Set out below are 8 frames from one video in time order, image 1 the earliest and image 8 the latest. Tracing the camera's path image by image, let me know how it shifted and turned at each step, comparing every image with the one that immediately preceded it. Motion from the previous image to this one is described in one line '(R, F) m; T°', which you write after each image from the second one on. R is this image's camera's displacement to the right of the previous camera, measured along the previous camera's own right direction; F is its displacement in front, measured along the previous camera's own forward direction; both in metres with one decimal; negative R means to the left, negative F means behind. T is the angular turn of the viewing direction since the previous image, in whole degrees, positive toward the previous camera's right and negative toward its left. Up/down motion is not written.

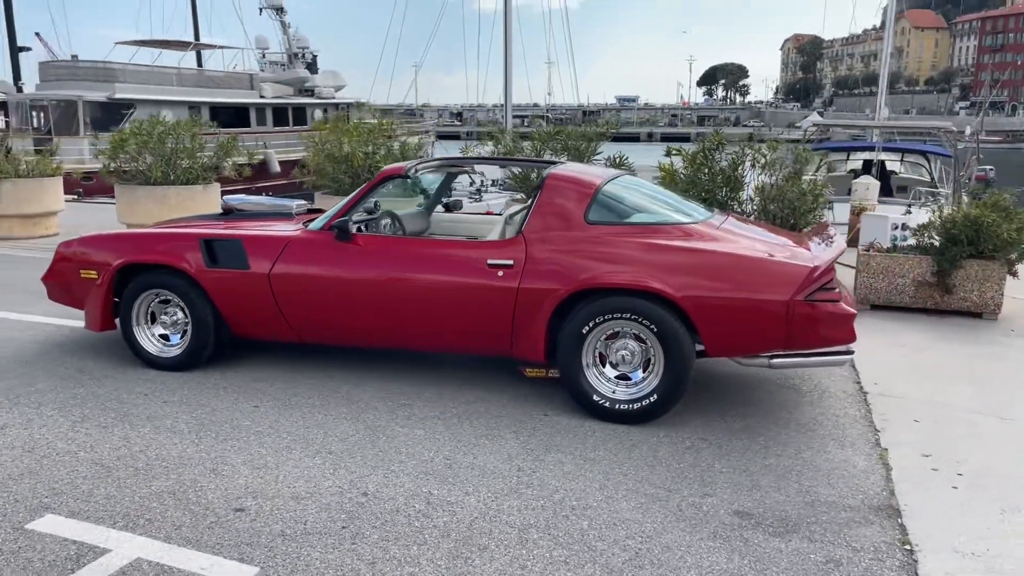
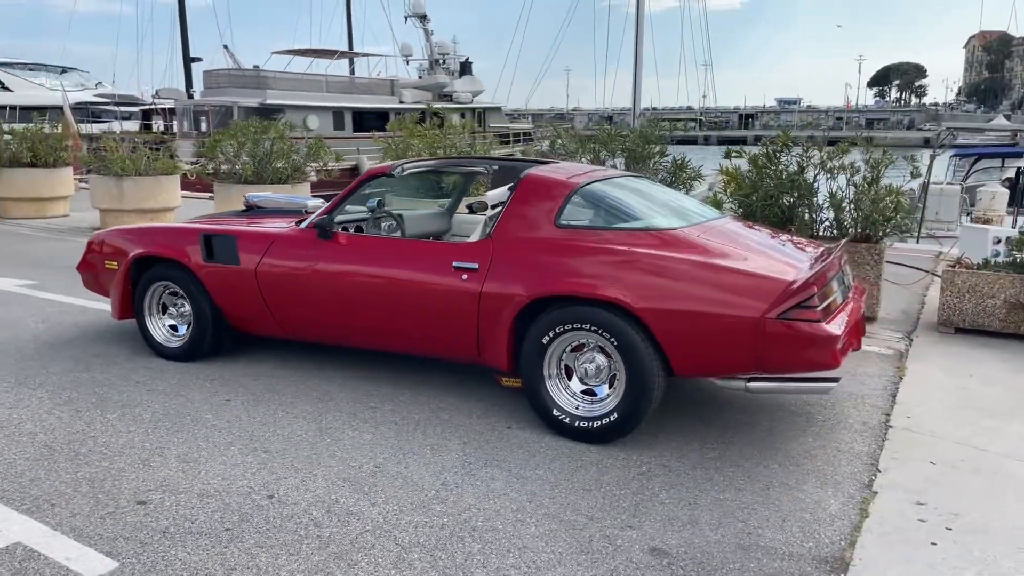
(+1.0, +0.3) m; -10°
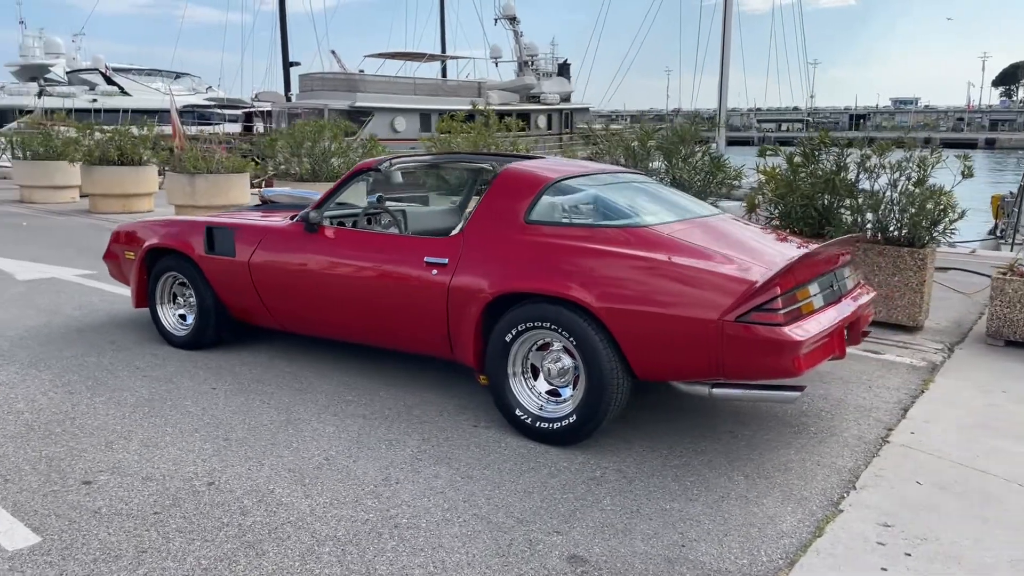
(+0.7, +0.1) m; -7°
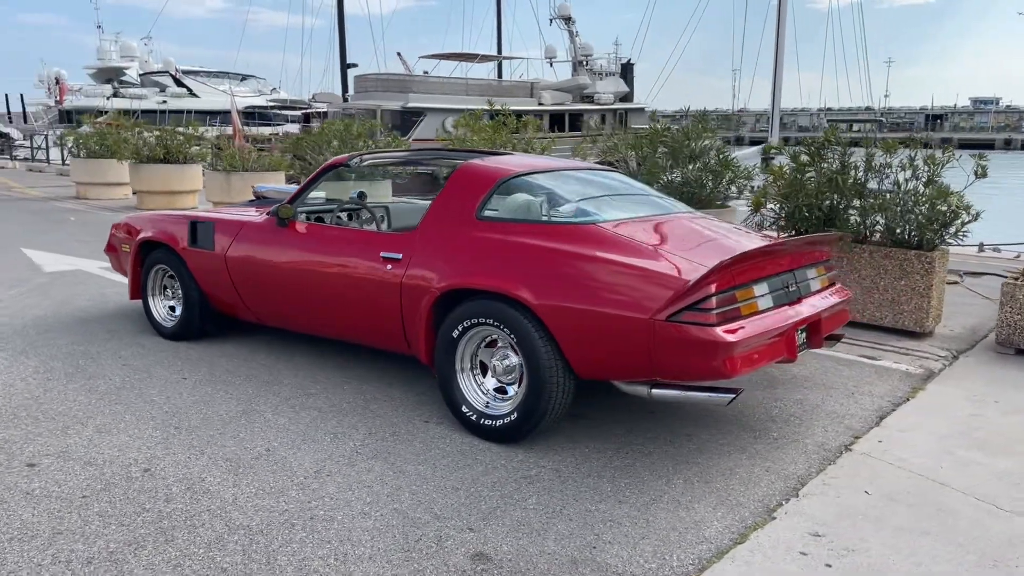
(+0.6, 0.0) m; -4°
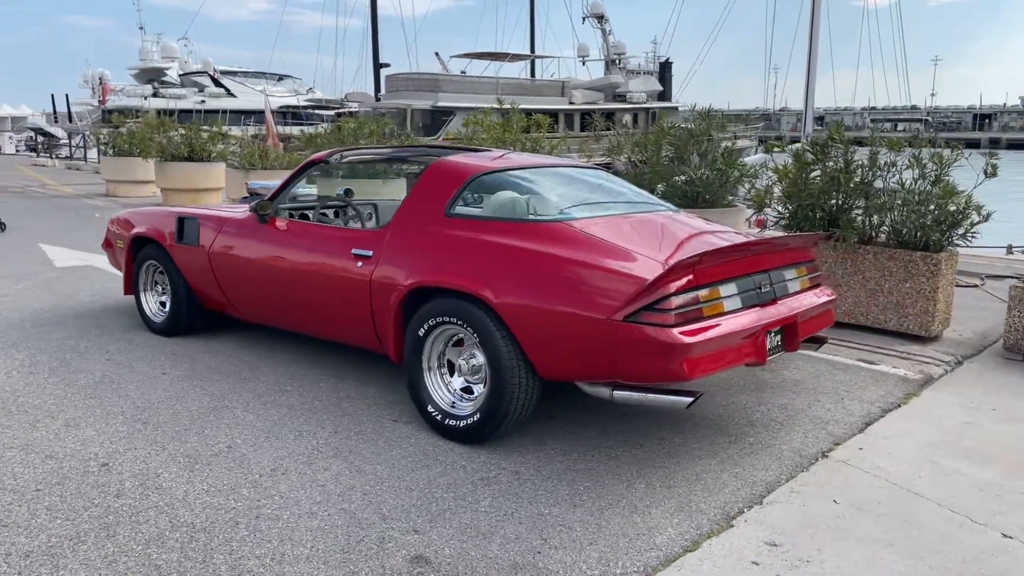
(+0.3, +0.1) m; -2°
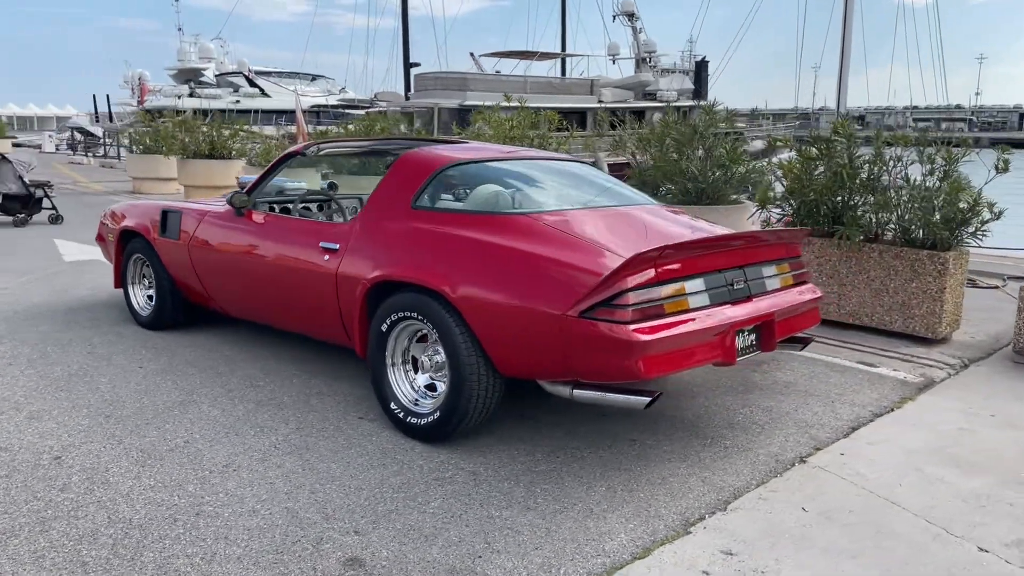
(+0.3, +0.1) m; -2°
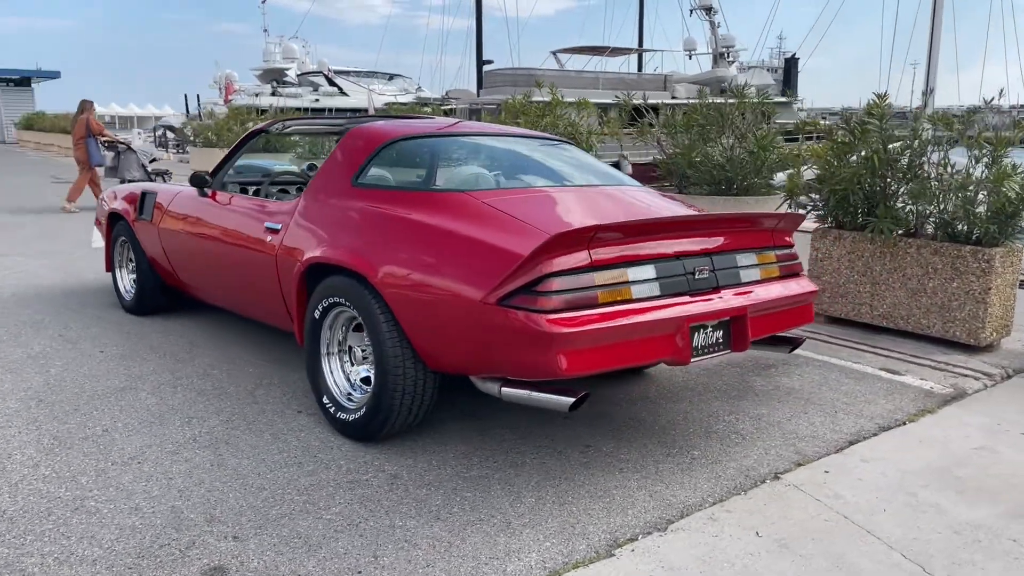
(+0.6, +0.4) m; -5°
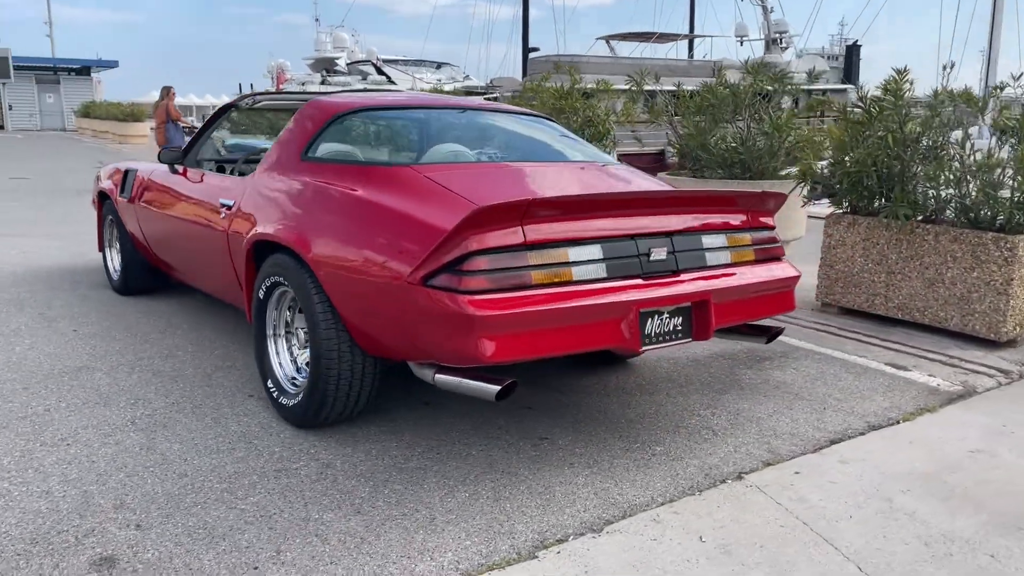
(+0.4, +0.2) m; -3°
